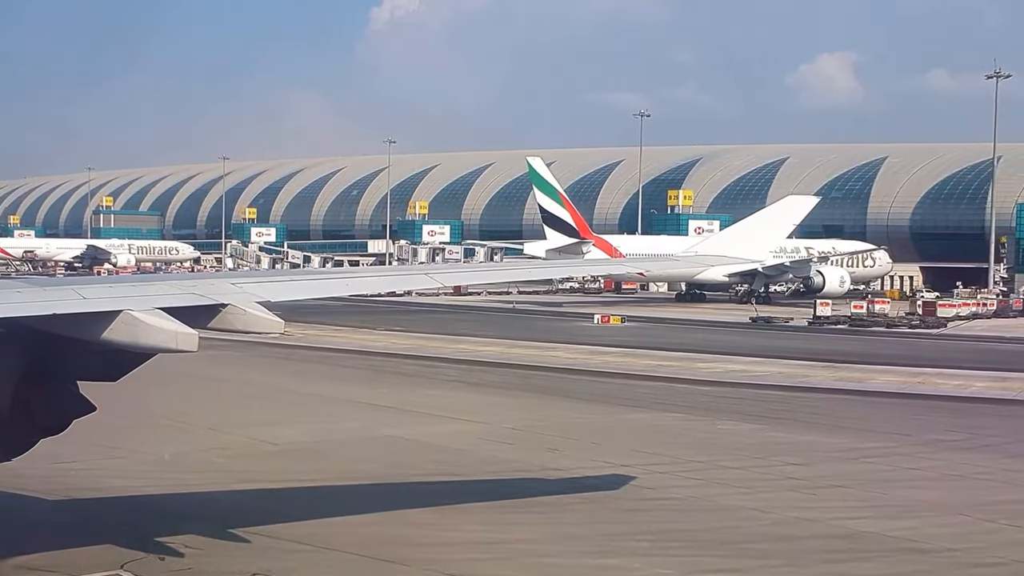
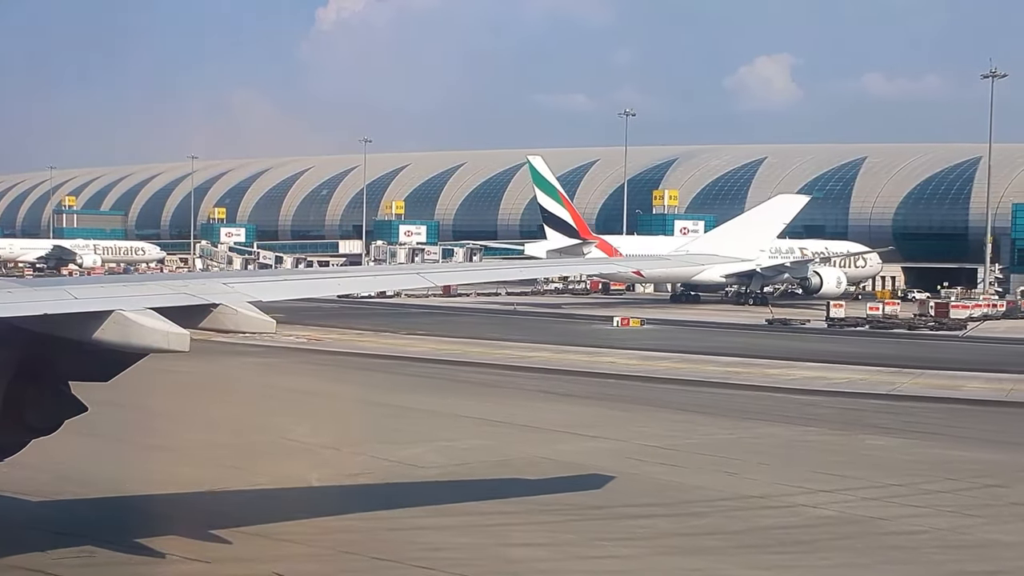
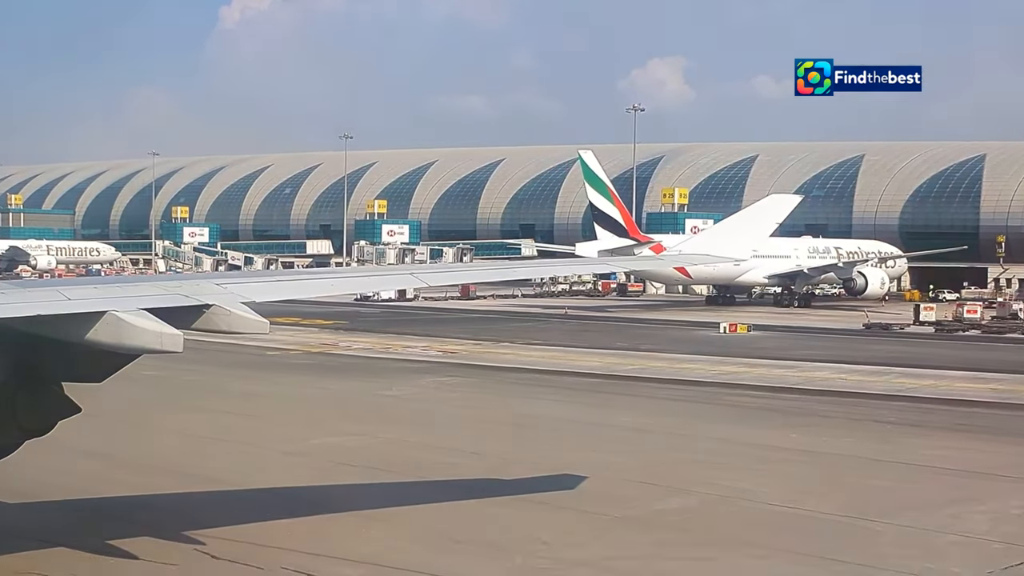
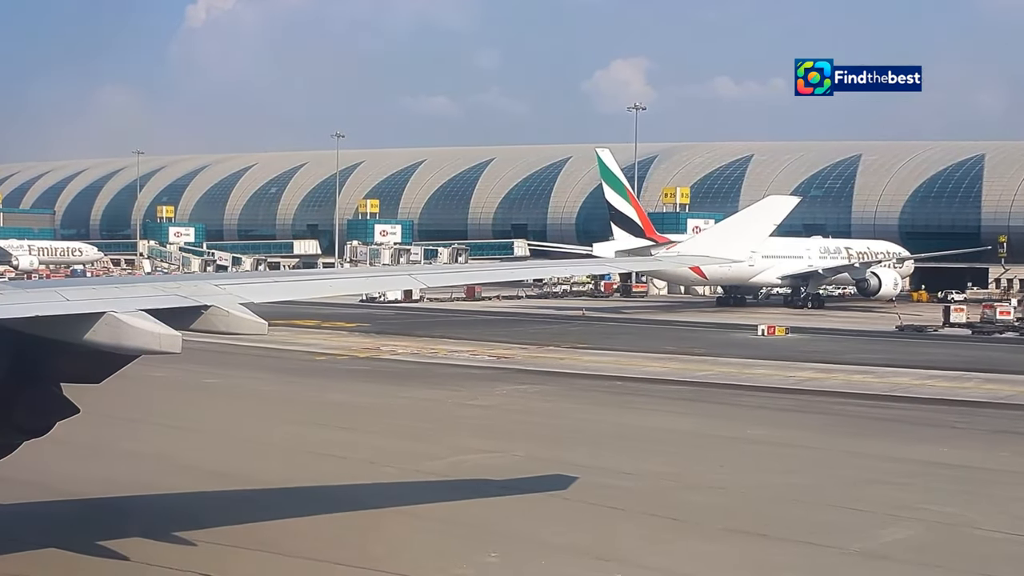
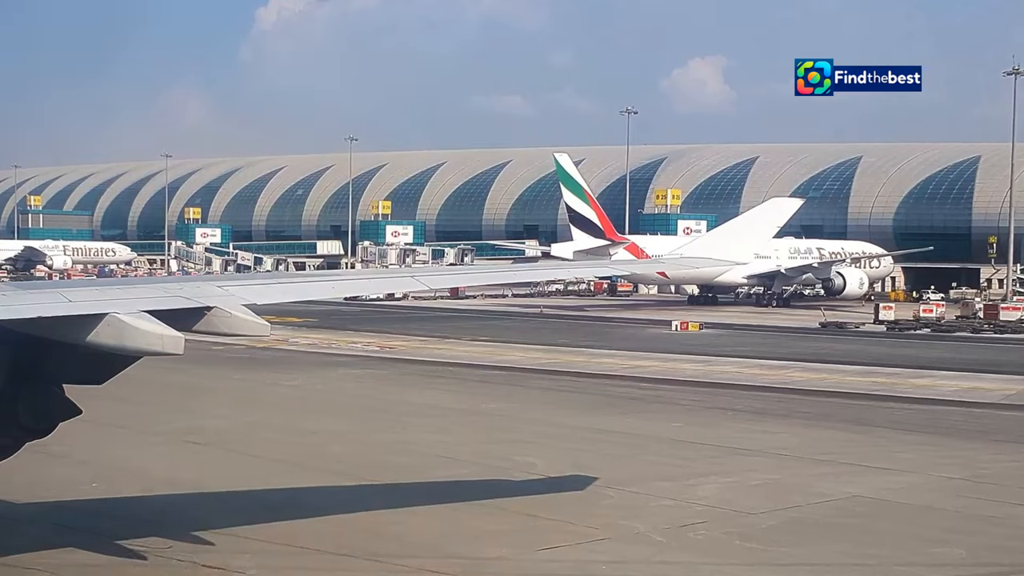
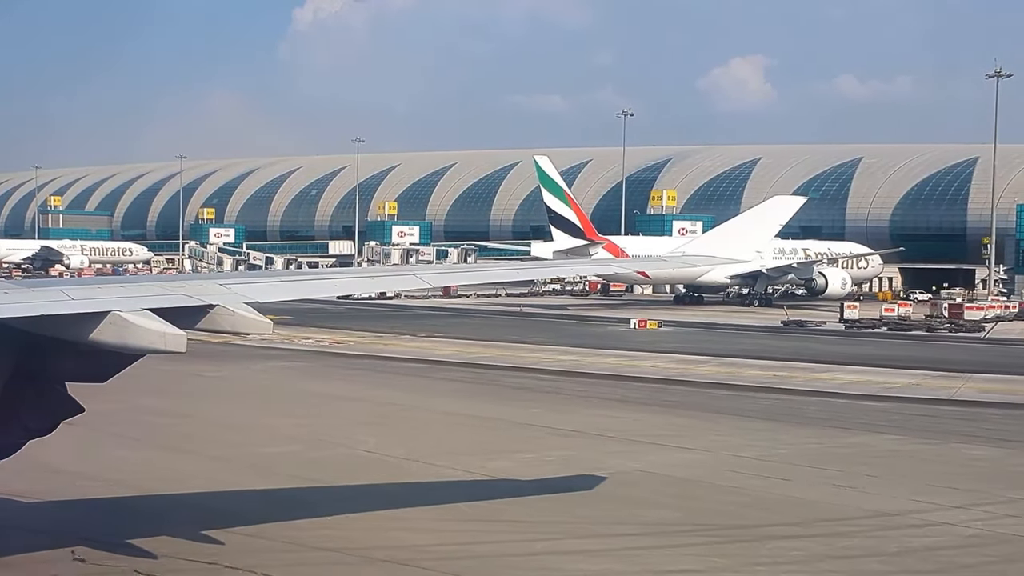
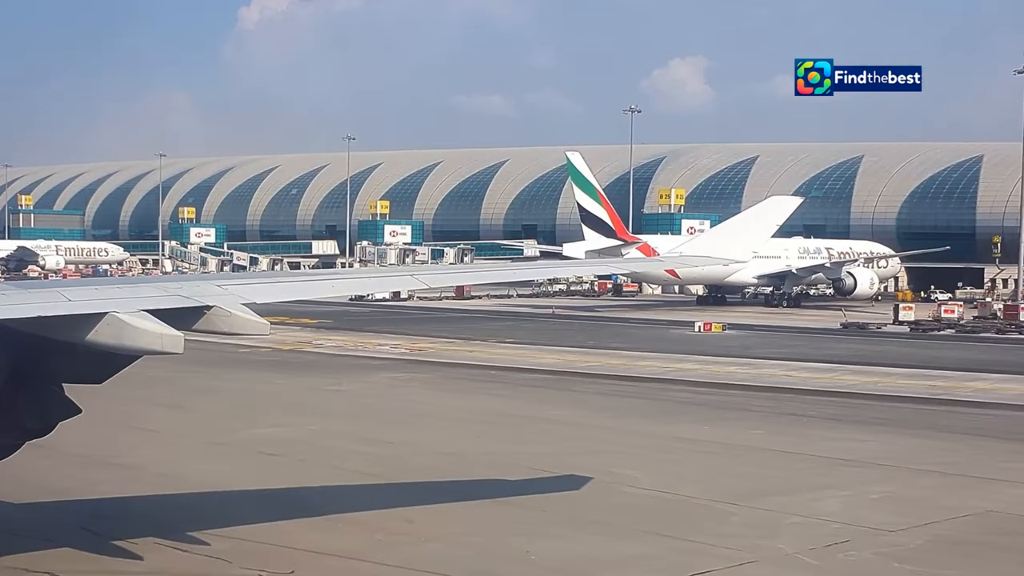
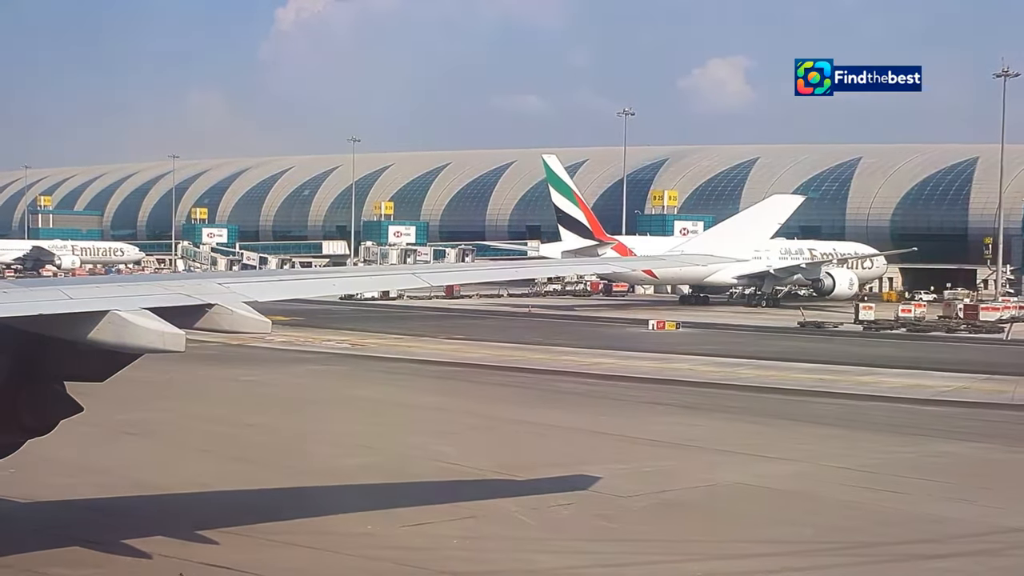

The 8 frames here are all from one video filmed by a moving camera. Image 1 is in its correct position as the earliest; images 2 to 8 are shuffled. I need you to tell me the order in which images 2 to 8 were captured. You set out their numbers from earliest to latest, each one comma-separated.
2, 6, 8, 5, 7, 3, 4
